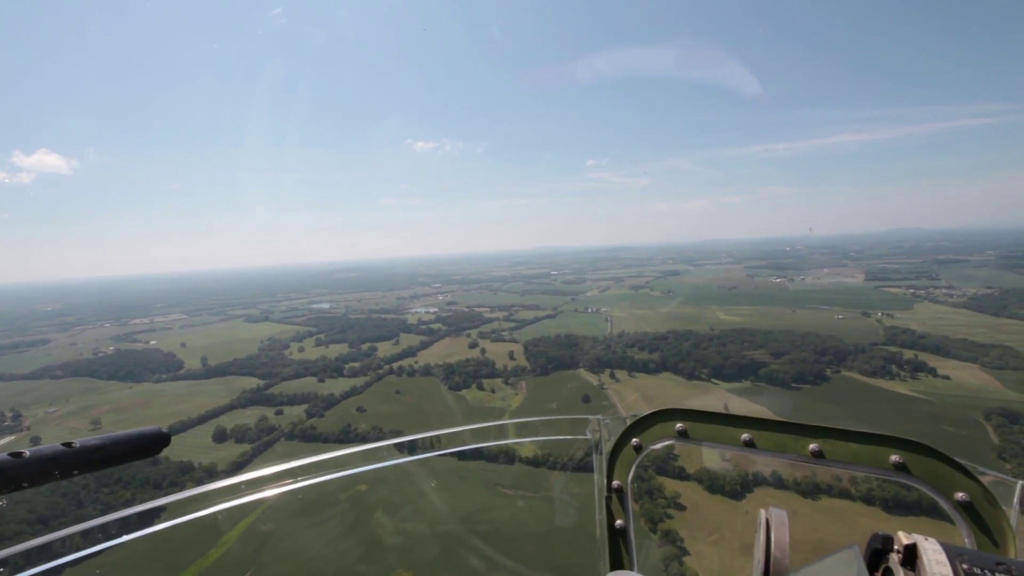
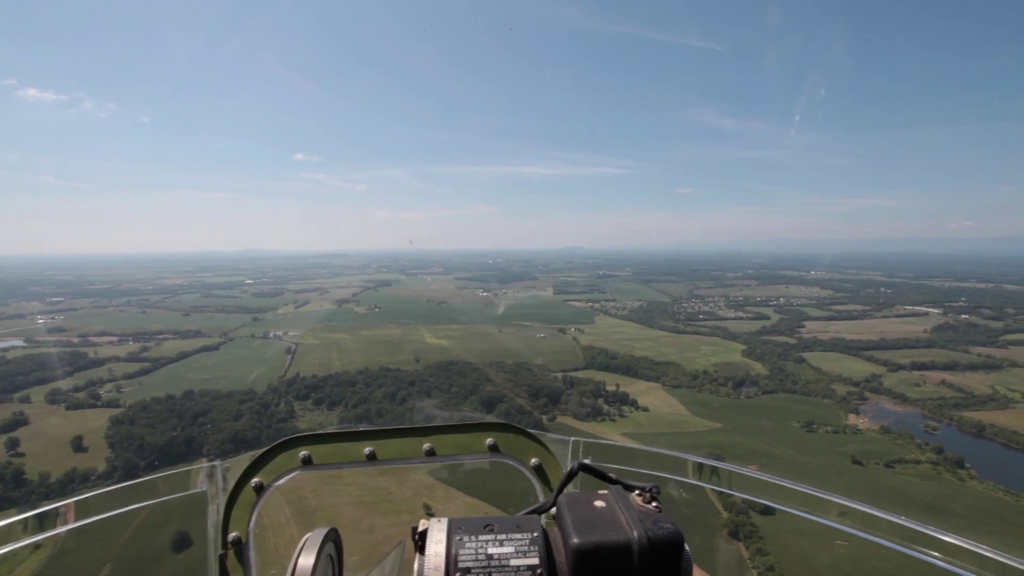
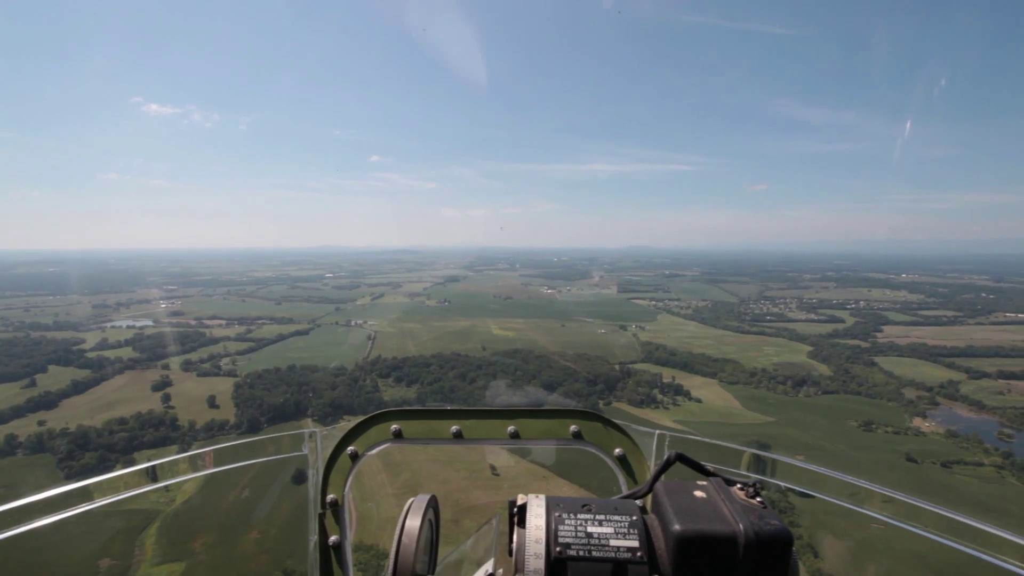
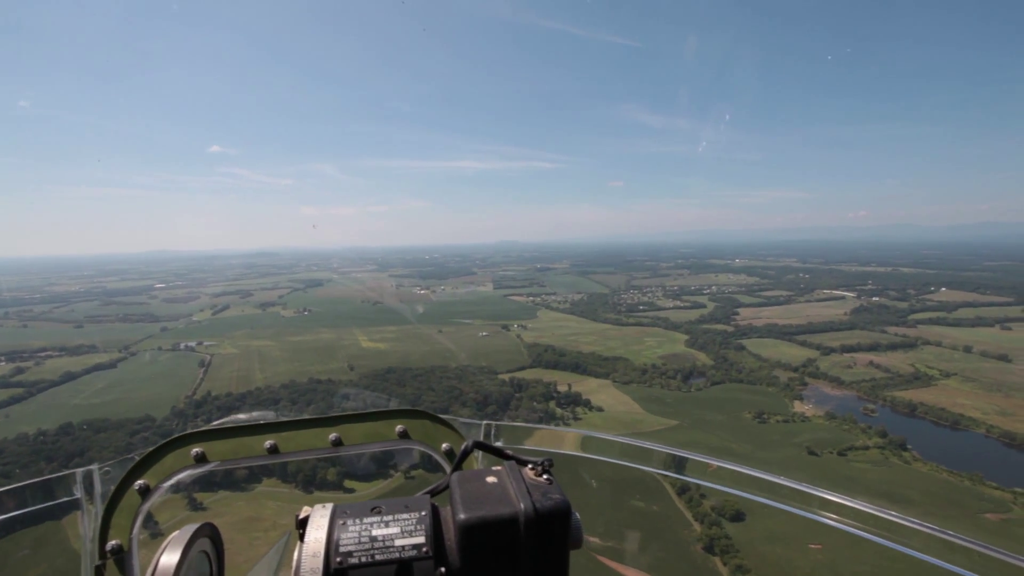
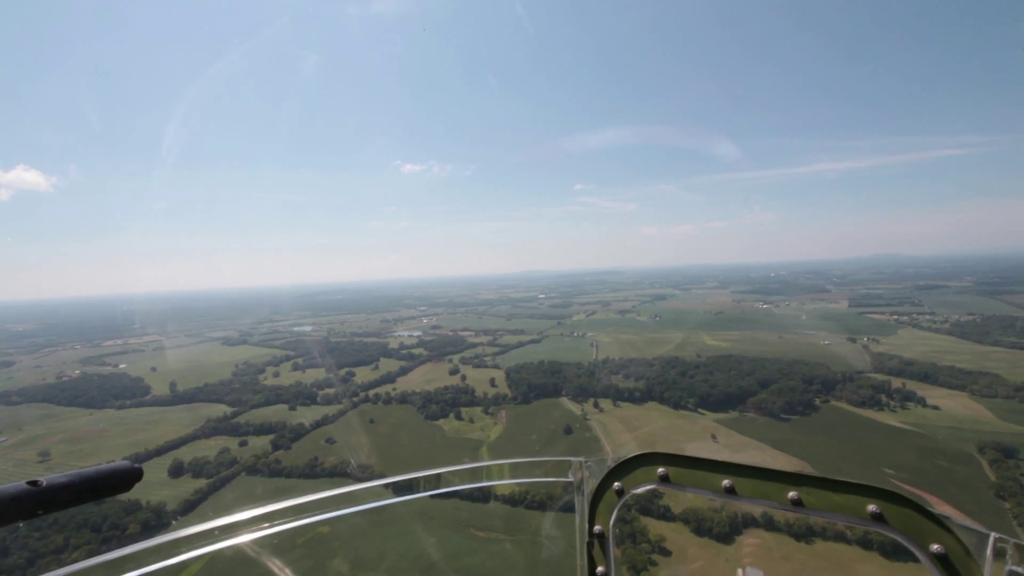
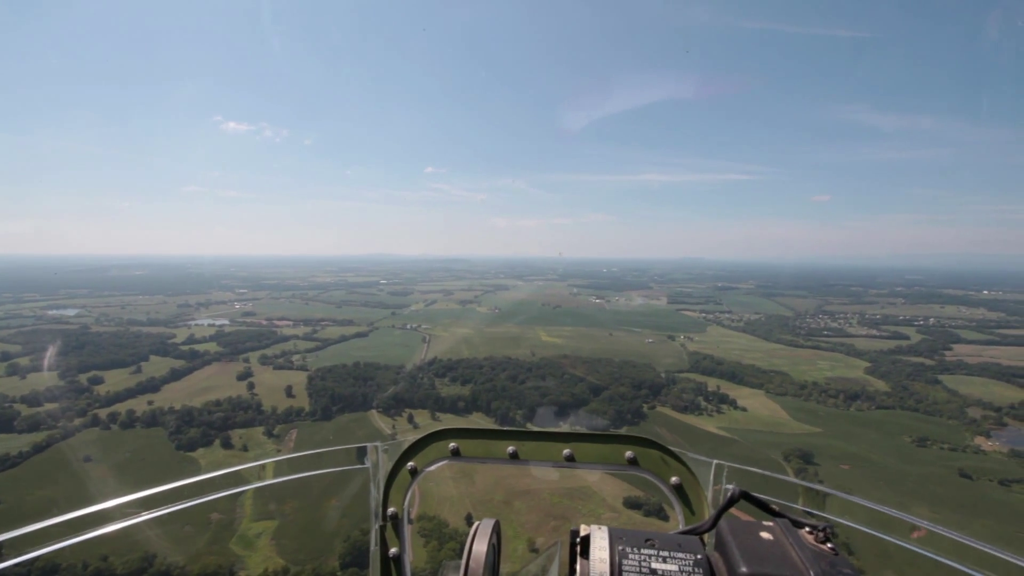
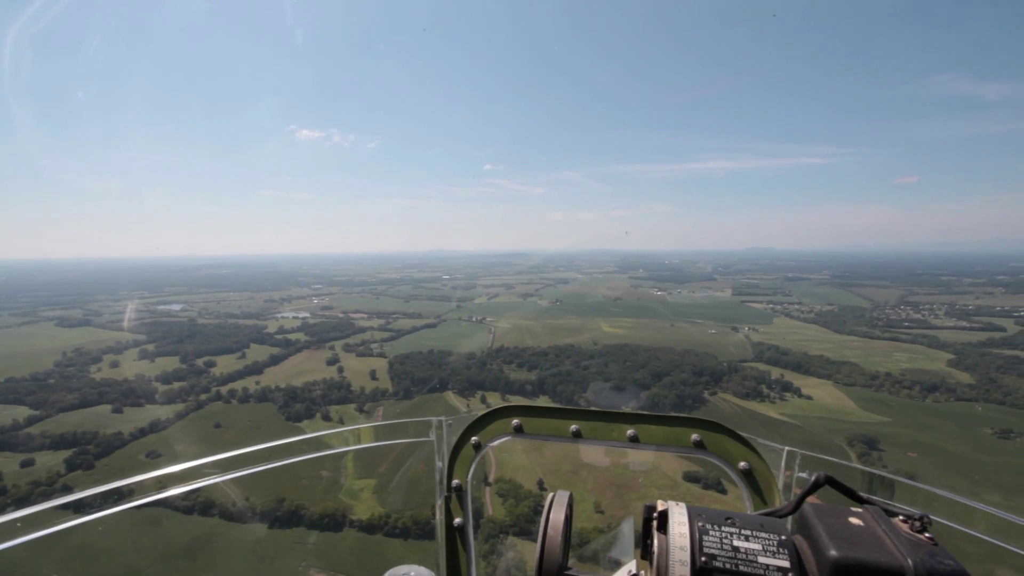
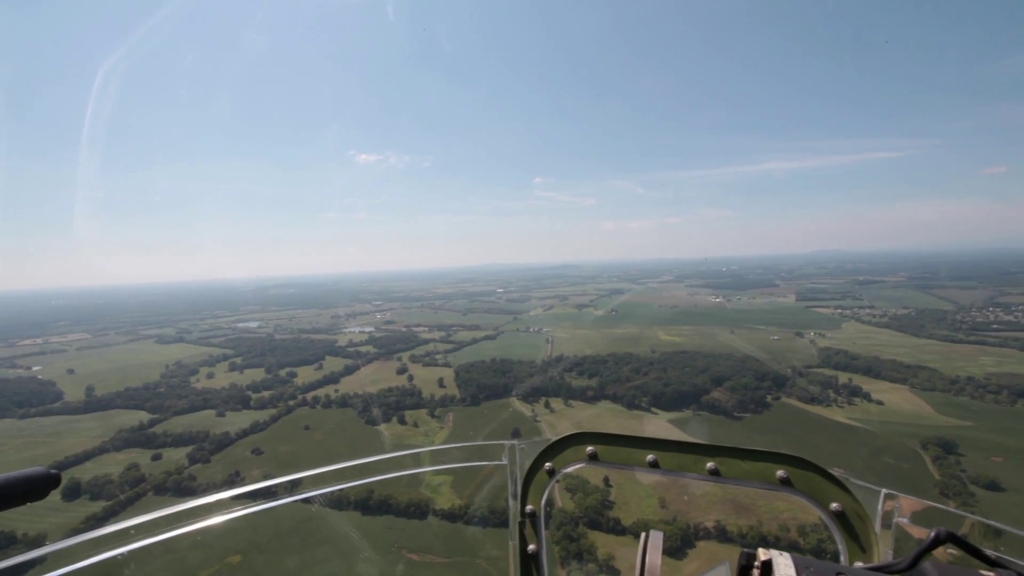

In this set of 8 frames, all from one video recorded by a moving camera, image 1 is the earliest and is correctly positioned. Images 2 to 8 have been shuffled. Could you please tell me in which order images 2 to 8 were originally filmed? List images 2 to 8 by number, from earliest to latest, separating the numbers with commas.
5, 8, 7, 6, 3, 2, 4
